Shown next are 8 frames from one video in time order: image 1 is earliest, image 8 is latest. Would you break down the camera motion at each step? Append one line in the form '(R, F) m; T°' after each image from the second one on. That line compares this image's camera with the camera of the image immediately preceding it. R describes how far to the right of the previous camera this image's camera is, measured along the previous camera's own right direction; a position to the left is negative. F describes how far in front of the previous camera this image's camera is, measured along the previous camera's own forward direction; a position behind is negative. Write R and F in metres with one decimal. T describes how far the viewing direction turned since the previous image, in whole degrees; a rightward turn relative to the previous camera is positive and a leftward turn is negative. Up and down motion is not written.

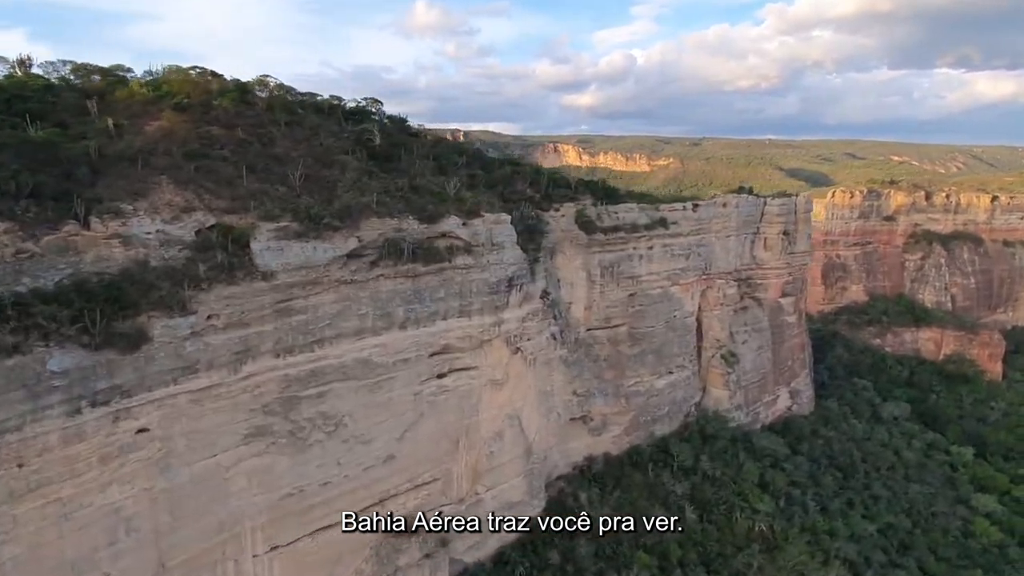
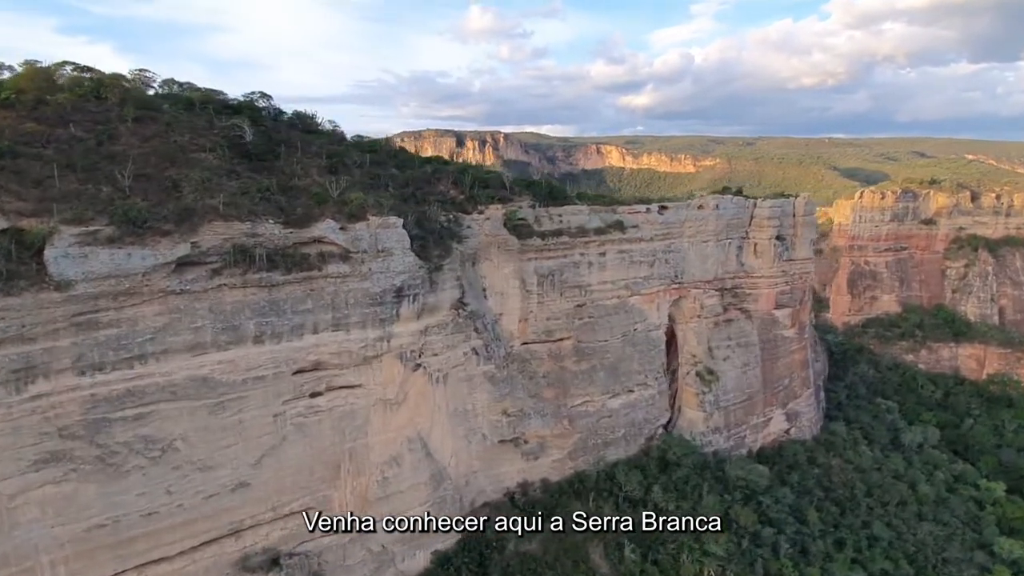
(+3.1, +1.4) m; -5°
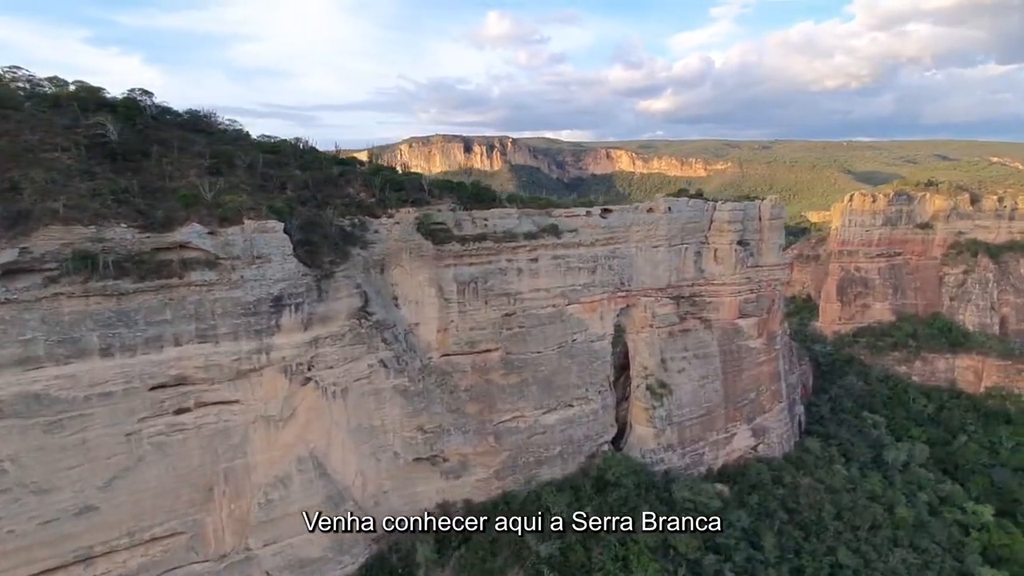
(+2.3, +0.9) m; -2°
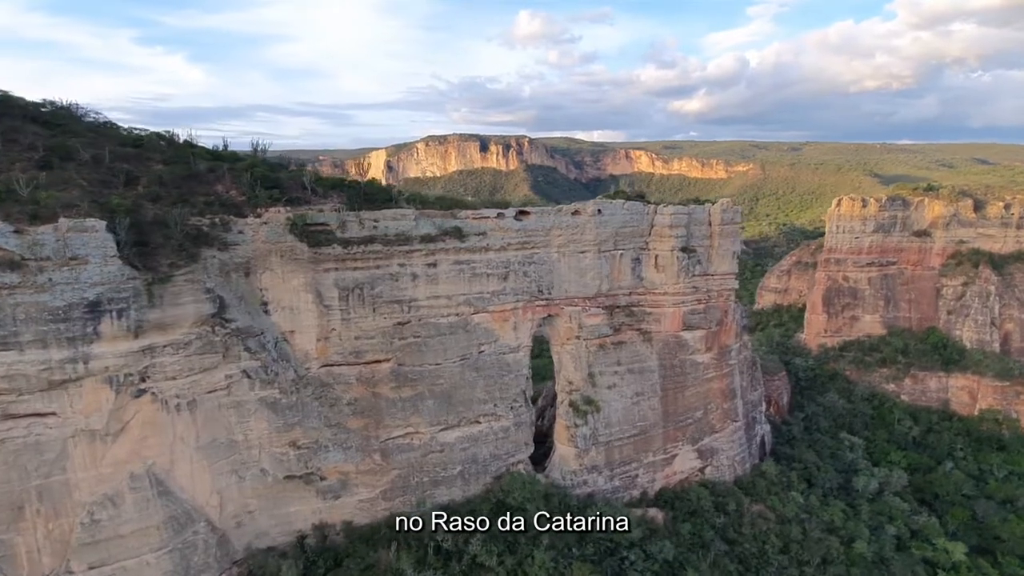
(+3.1, +1.2) m; -3°
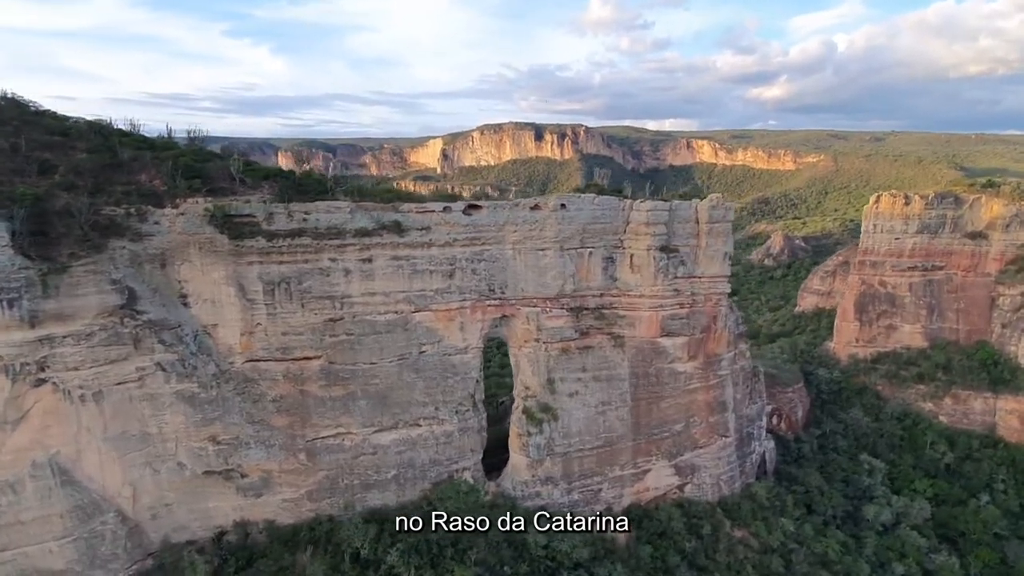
(+2.8, +1.0) m; -6°
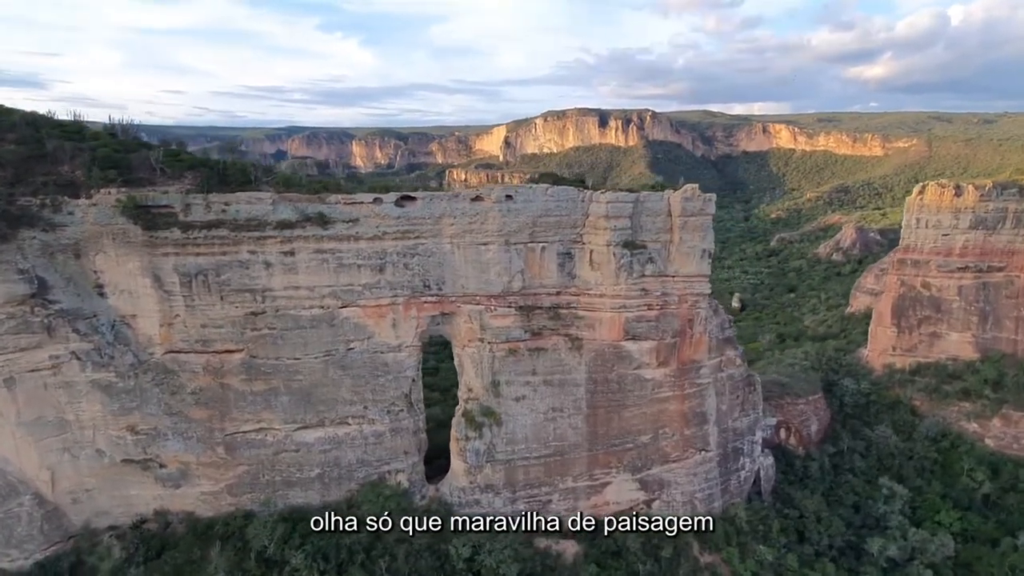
(+3.2, +1.1) m; -7°
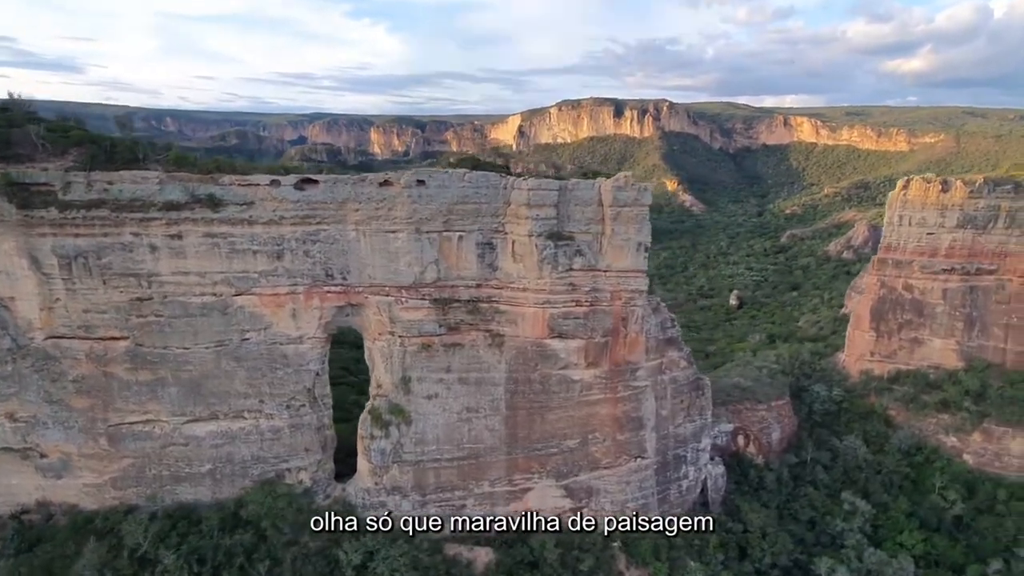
(+2.5, +1.0) m; -2°
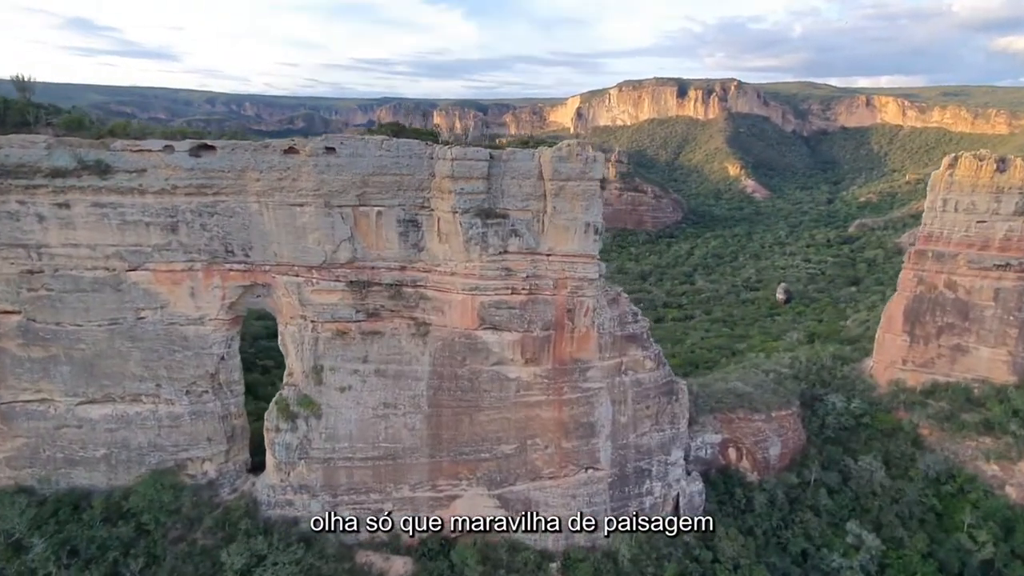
(+2.9, +1.8) m; -7°
